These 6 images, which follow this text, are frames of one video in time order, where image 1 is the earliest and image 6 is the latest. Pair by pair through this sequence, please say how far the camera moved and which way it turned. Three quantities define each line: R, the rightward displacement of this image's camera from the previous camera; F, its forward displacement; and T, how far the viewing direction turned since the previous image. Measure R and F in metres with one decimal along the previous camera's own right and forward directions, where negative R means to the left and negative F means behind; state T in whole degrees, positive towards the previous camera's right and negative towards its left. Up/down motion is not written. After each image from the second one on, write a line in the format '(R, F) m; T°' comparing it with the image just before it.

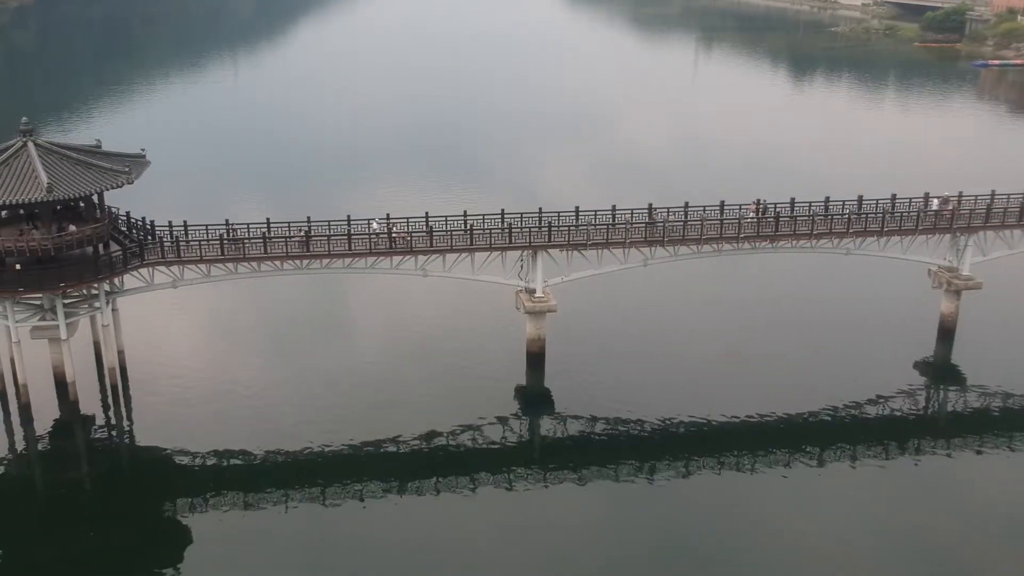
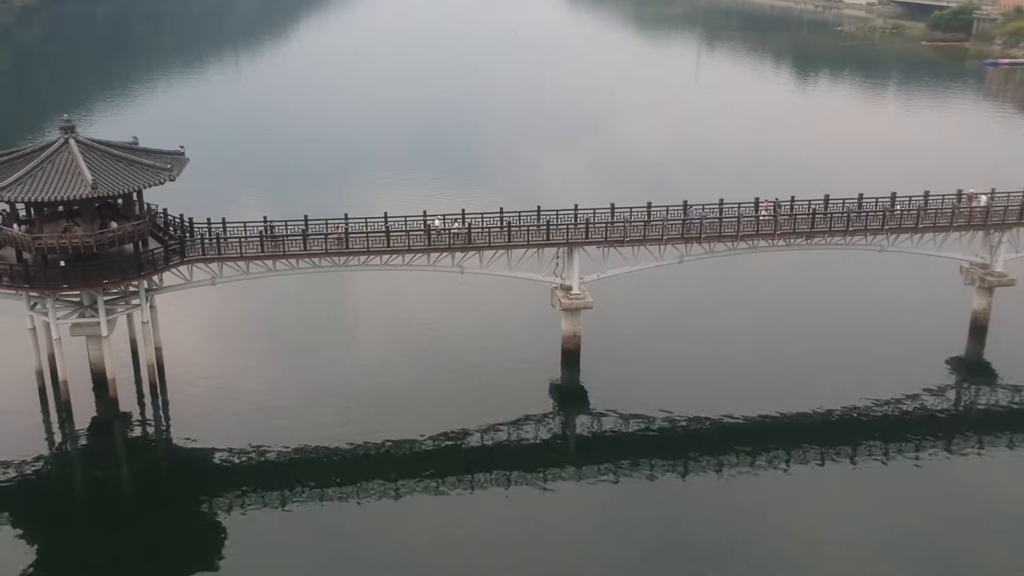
(-1.5, 0.0) m; 0°
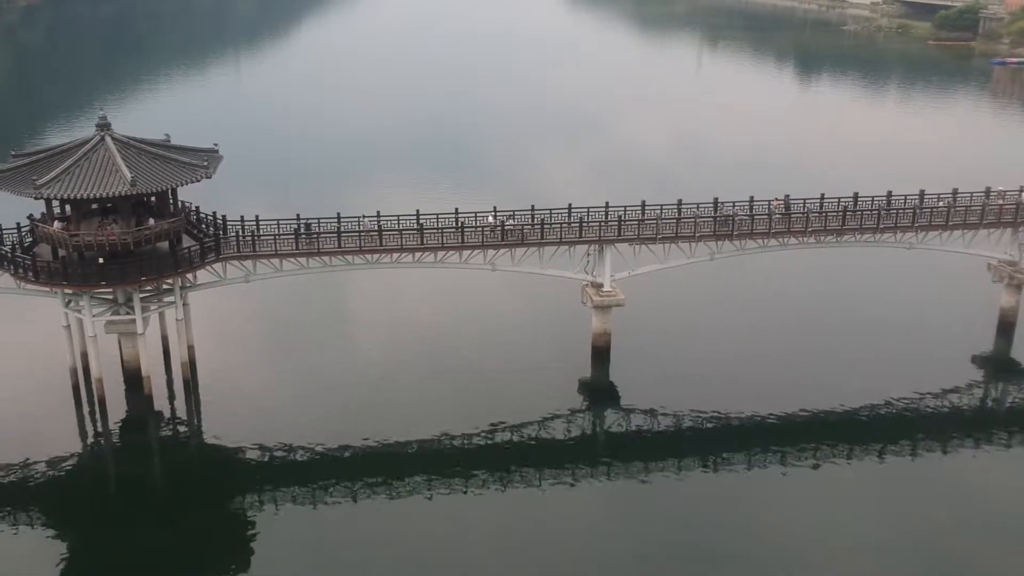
(-1.3, 0.0) m; 0°
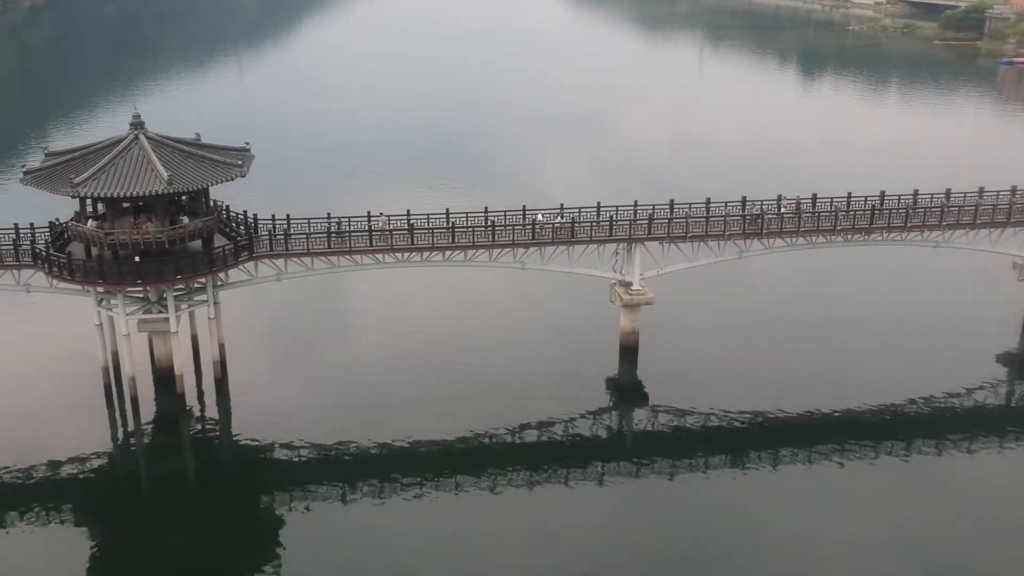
(-1.2, -0.1) m; 0°
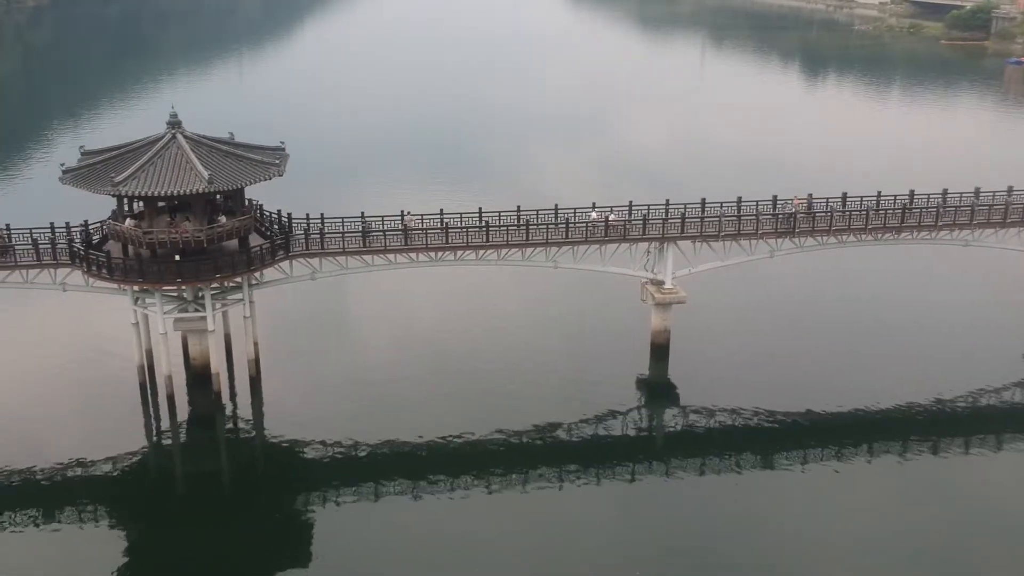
(-1.3, 0.0) m; 0°
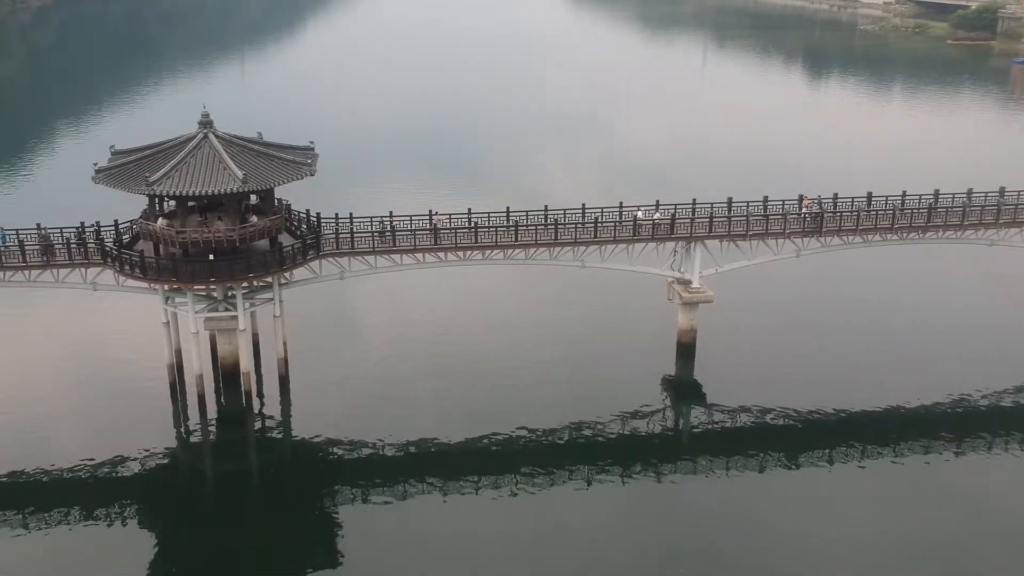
(-1.1, 0.0) m; 0°
